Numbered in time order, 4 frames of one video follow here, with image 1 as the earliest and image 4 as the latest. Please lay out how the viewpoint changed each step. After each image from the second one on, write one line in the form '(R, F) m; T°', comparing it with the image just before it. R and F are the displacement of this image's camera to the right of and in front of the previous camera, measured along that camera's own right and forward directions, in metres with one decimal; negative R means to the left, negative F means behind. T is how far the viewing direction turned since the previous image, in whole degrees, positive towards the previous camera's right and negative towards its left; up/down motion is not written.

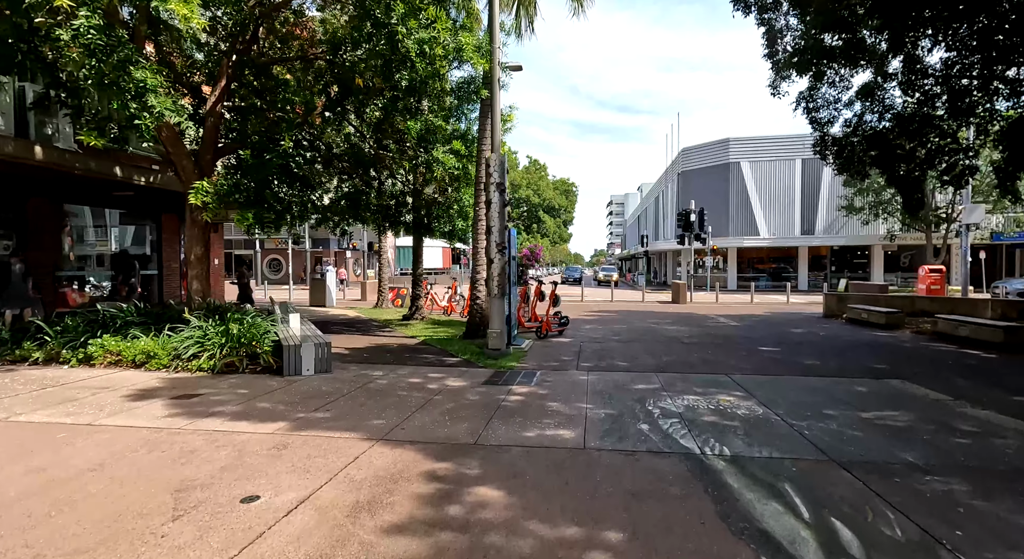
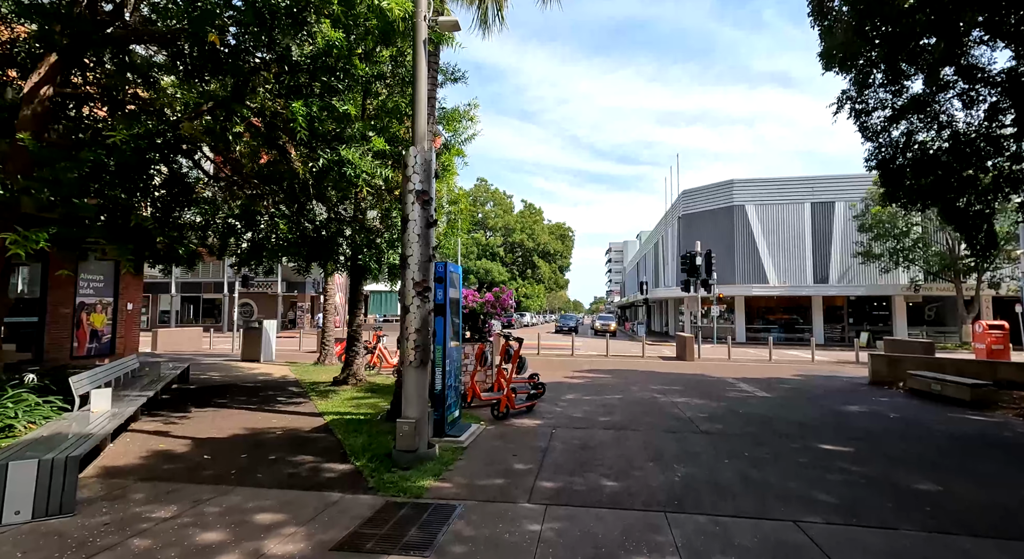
(+0.8, +3.1) m; 0°
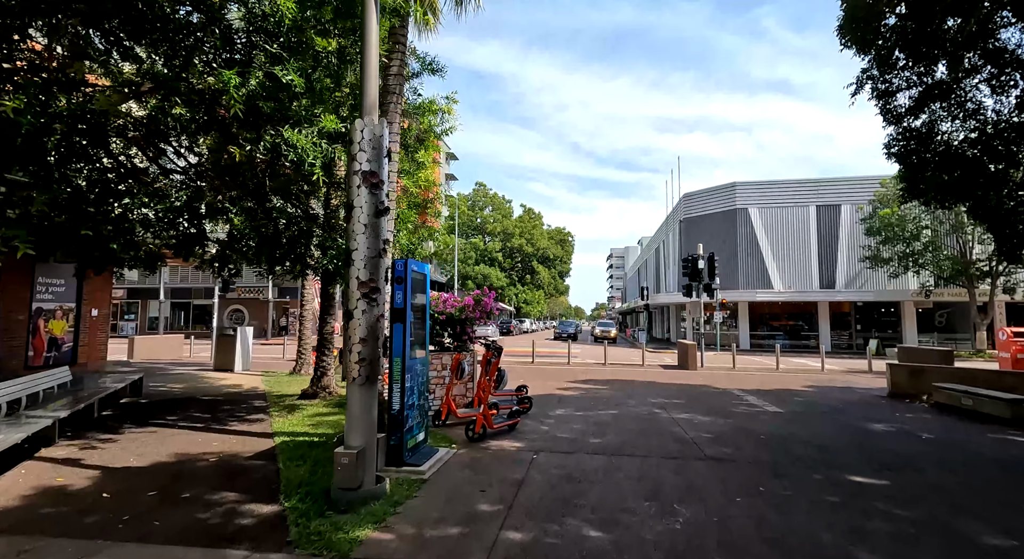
(+0.3, +1.0) m; 0°
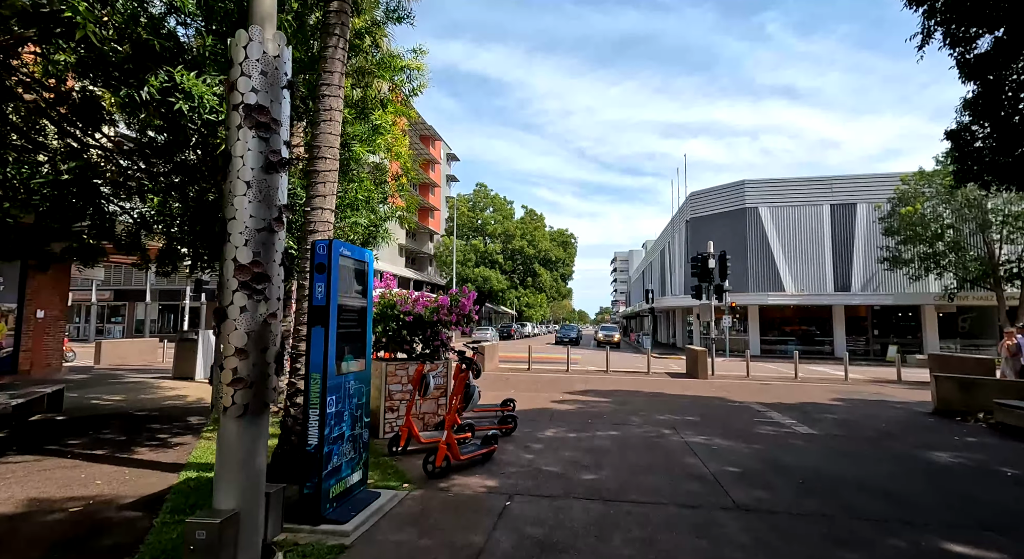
(+0.3, +1.5) m; 0°
